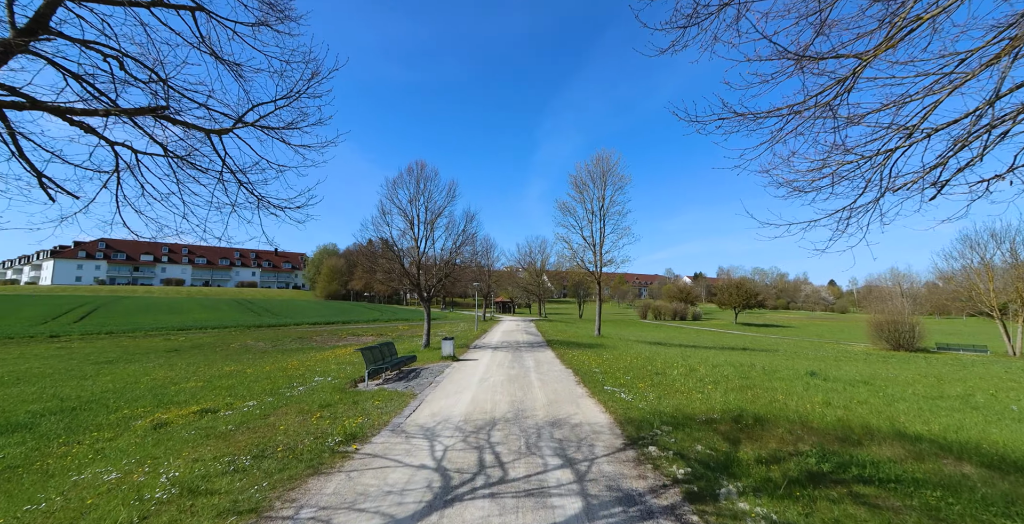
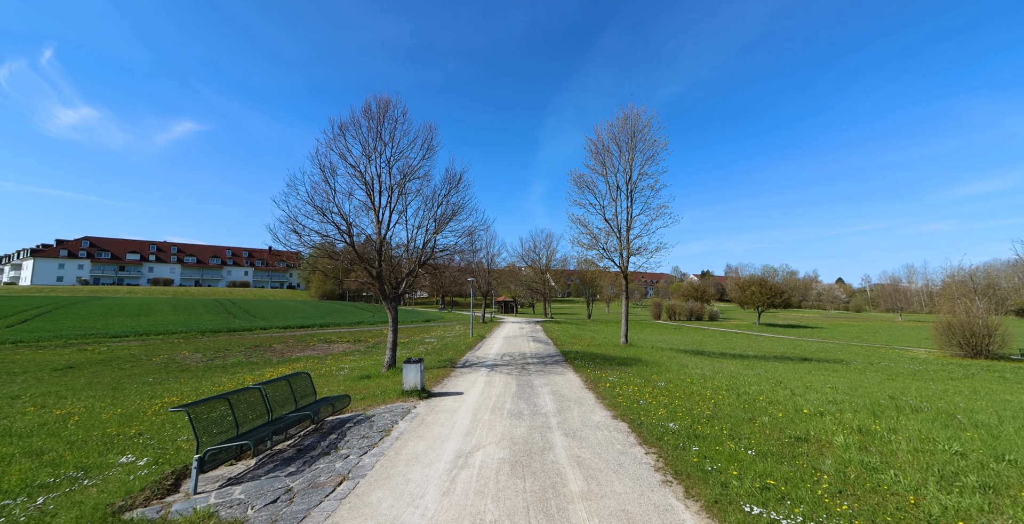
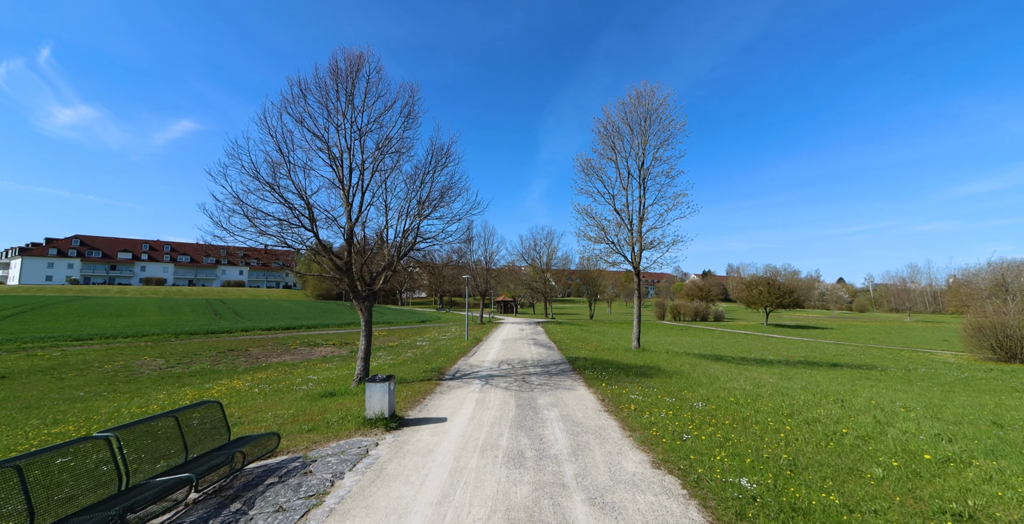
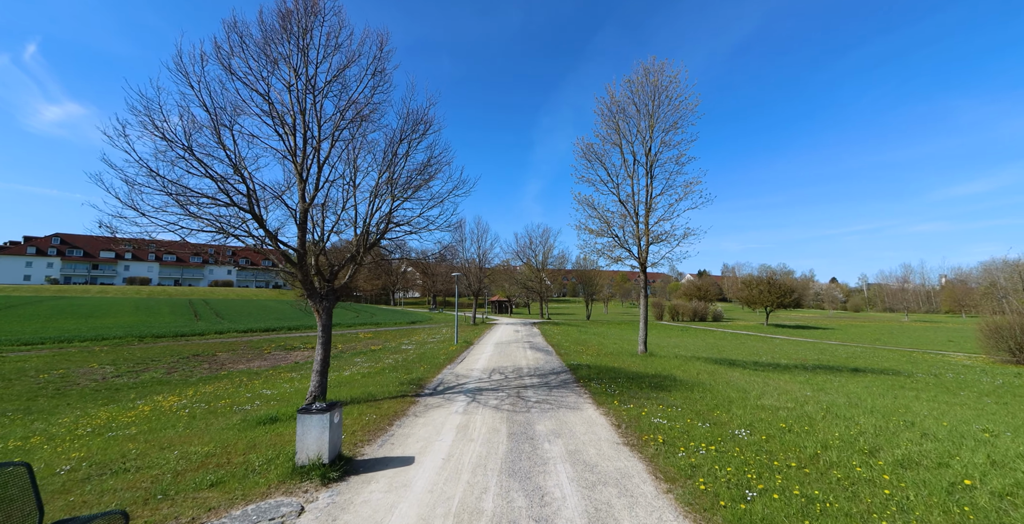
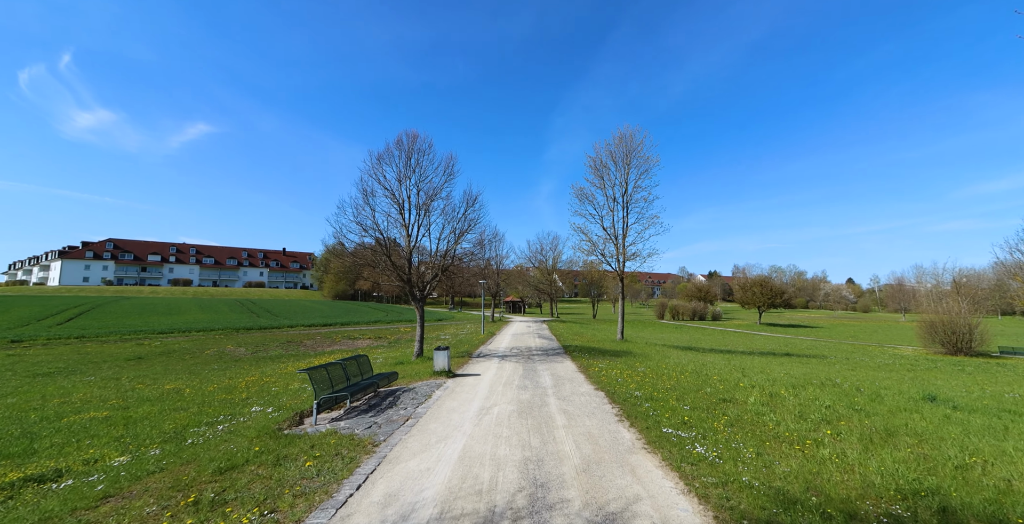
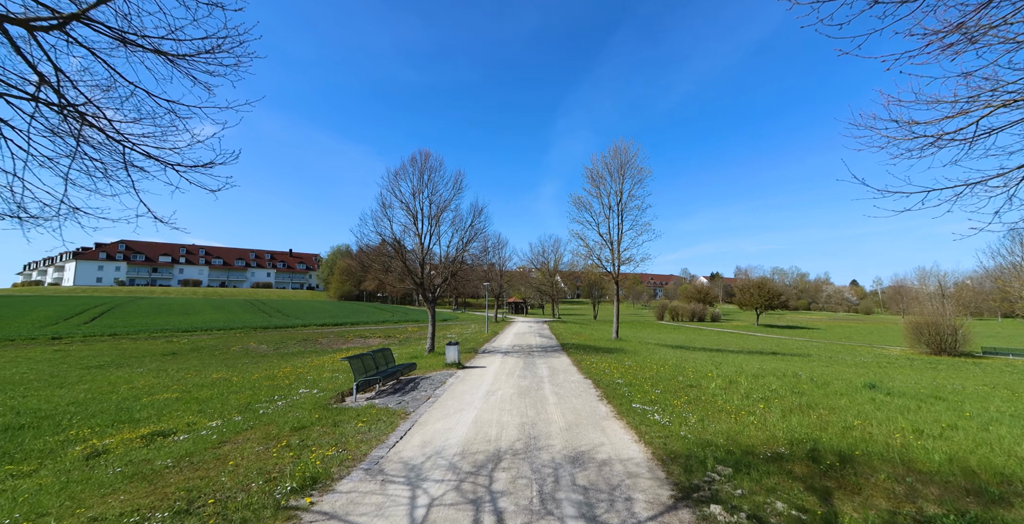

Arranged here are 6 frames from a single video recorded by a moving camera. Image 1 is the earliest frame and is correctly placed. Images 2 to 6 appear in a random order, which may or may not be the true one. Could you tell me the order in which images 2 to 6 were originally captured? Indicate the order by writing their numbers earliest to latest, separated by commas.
6, 5, 2, 3, 4
